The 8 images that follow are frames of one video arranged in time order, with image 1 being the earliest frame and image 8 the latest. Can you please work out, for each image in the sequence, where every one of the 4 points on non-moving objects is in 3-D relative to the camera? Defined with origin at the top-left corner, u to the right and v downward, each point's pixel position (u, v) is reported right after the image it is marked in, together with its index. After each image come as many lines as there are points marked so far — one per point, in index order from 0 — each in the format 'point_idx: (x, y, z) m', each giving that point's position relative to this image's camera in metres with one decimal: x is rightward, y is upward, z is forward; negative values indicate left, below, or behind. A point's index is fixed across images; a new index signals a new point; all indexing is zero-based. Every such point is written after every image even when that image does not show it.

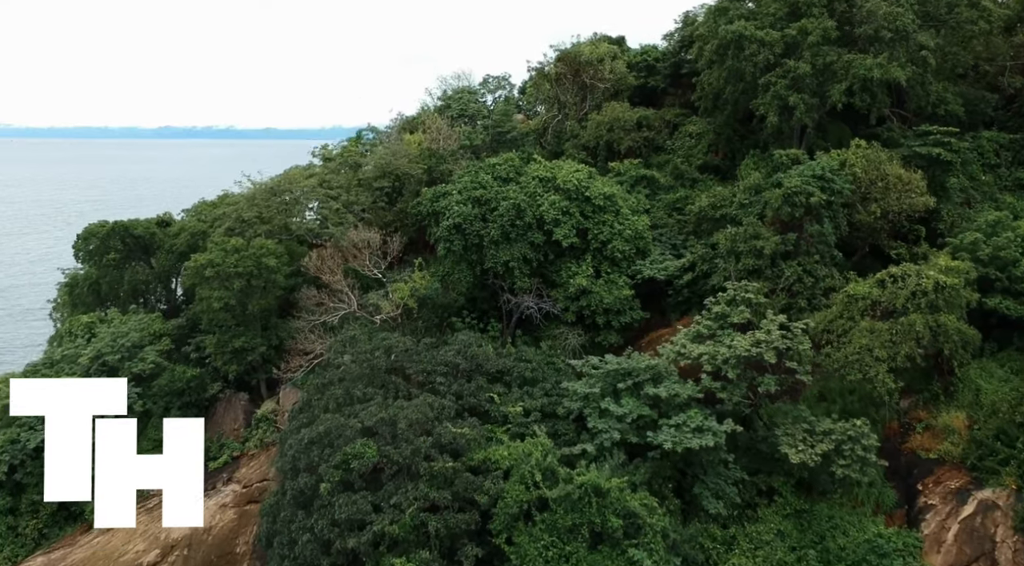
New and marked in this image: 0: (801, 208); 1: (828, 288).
0: (+7.0, +1.8, +18.7) m
1: (+7.6, -0.1, +18.6) m
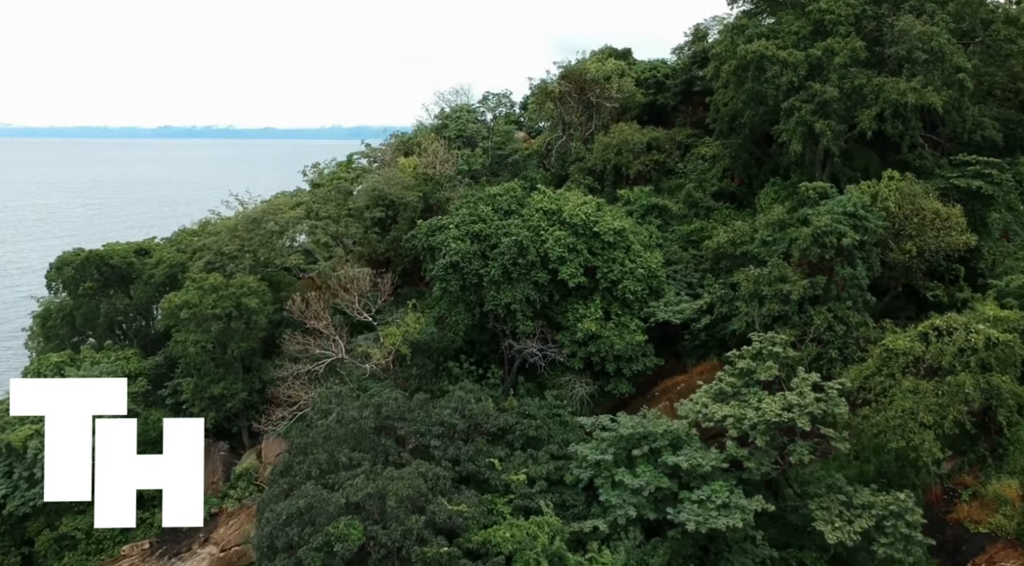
0: (+7.1, +0.8, +17.0) m
1: (+7.7, -1.2, +16.9) m
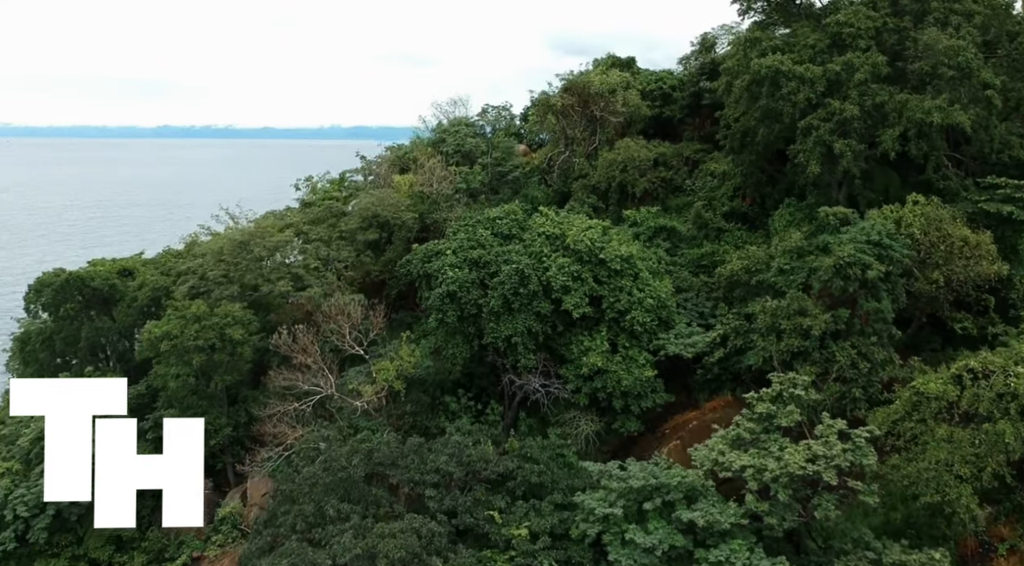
0: (+7.1, 0.0, +15.9) m
1: (+7.7, -1.9, +15.8) m
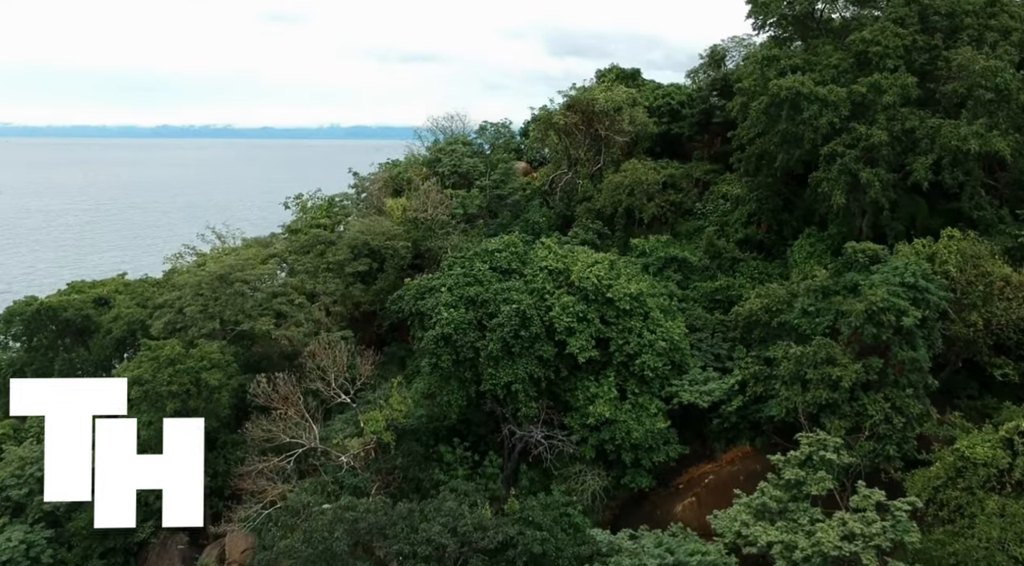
0: (+7.1, -0.8, +14.5) m
1: (+7.7, -2.7, +14.4) m
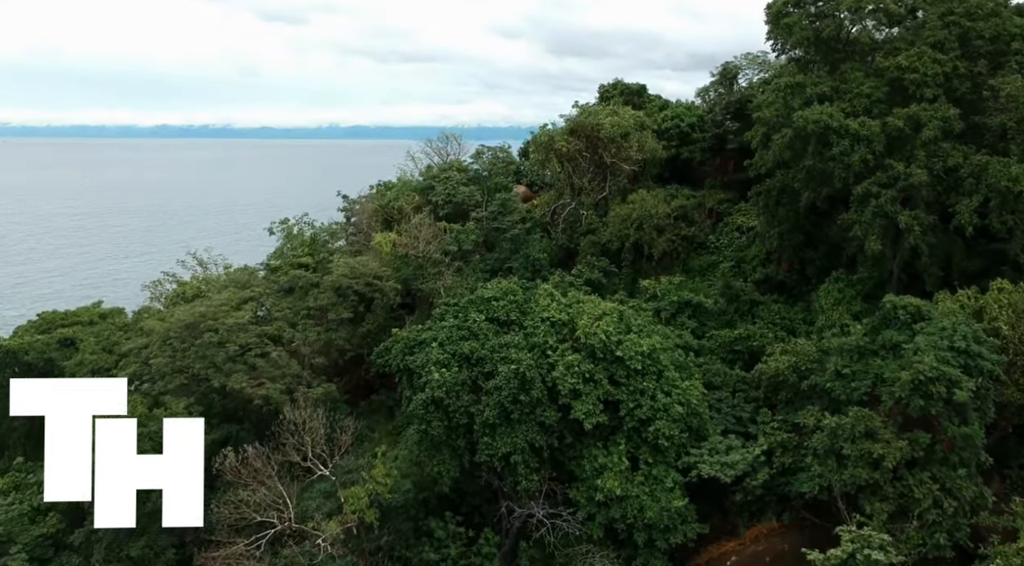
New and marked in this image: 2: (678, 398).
0: (+7.0, -1.9, +12.8) m
1: (+7.7, -3.8, +12.6) m
2: (+3.2, -2.2, +15.0) m
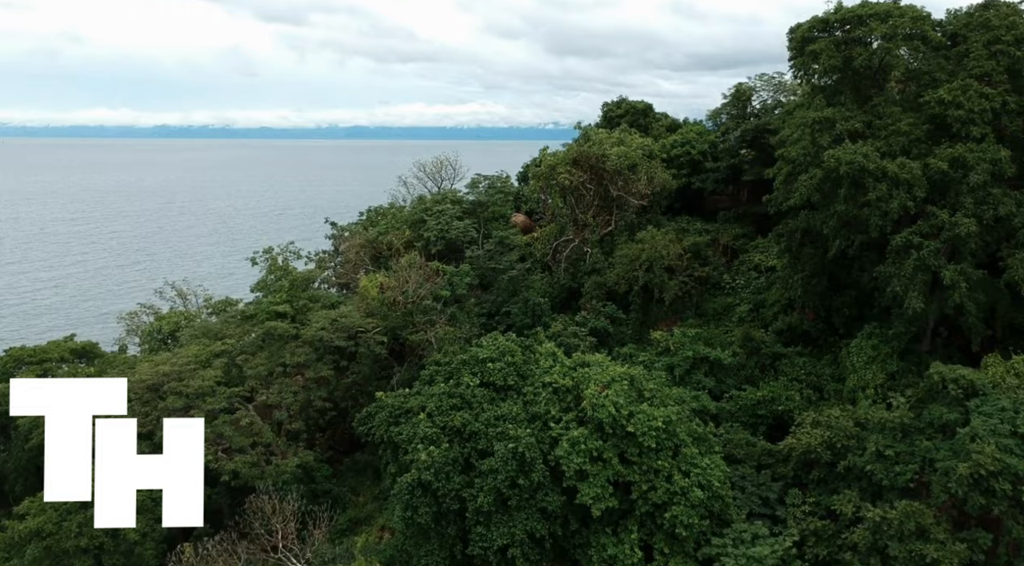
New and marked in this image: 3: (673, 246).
0: (+7.0, -3.1, +11.0) m
1: (+7.6, -5.0, +10.9) m
2: (+3.2, -3.4, +13.3) m
3: (+4.0, +0.9, +19.1) m
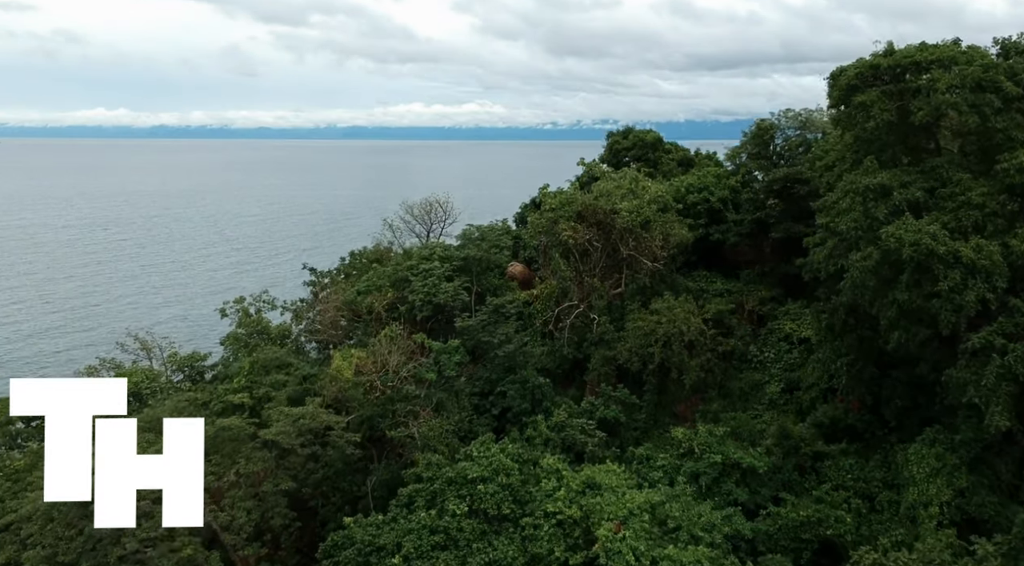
0: (+6.9, -4.7, +8.6) m
1: (+7.6, -6.6, +8.4) m
2: (+3.1, -5.0, +10.8) m
3: (+3.9, -0.8, +16.6) m
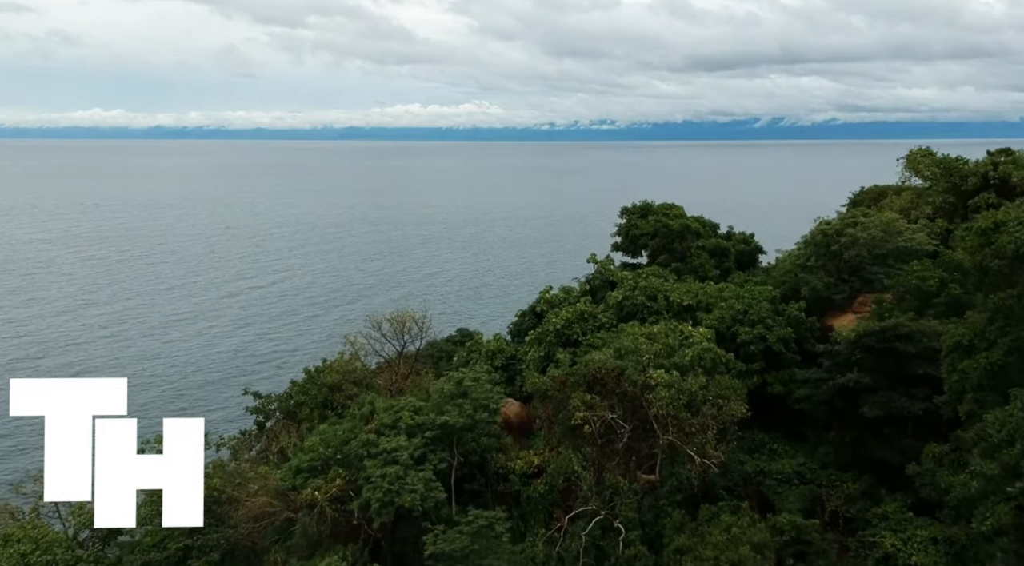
0: (+6.9, -8.0, +3.5) m
1: (+7.5, -9.9, +3.4) m
2: (+3.0, -8.4, +5.8) m
3: (+3.8, -4.1, +11.5) m
